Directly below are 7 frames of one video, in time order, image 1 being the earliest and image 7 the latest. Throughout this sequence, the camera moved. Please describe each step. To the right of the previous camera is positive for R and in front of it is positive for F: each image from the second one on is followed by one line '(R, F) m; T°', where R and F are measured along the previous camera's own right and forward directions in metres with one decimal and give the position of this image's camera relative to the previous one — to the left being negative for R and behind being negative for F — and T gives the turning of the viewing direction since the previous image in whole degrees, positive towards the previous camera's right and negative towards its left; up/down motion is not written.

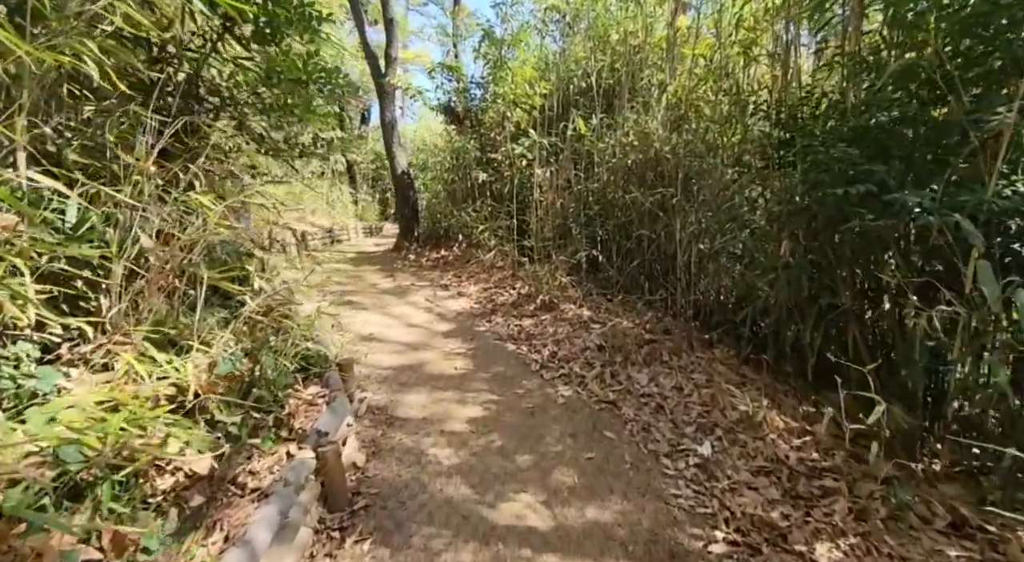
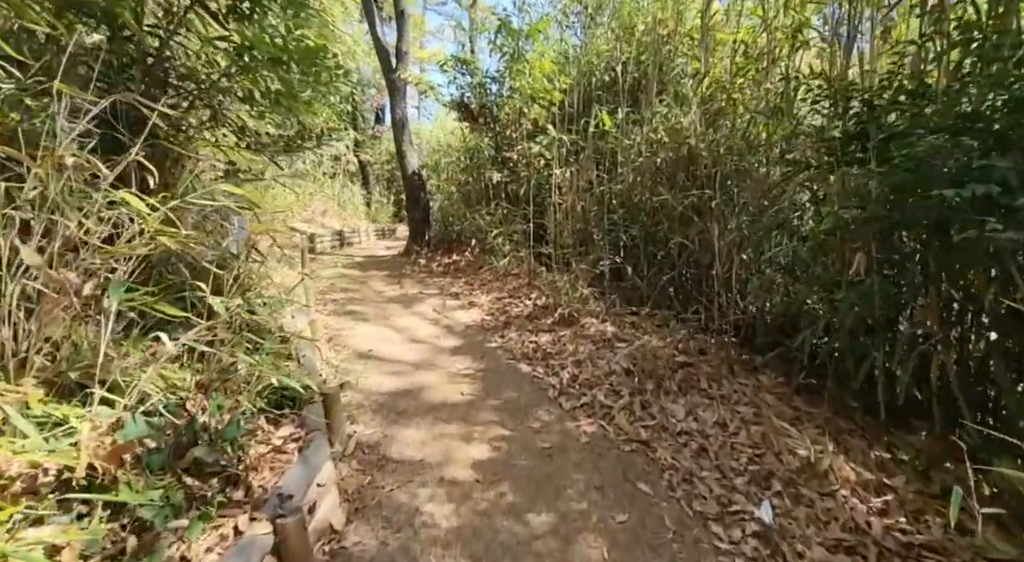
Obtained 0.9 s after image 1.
(0.0, +0.3) m; -2°
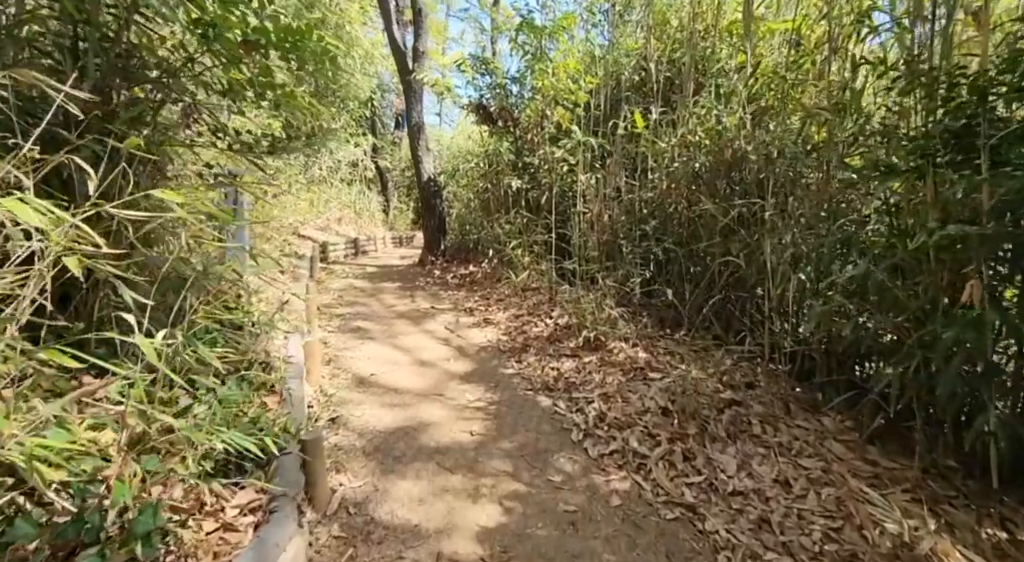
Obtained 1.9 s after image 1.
(0.0, +0.3) m; -2°
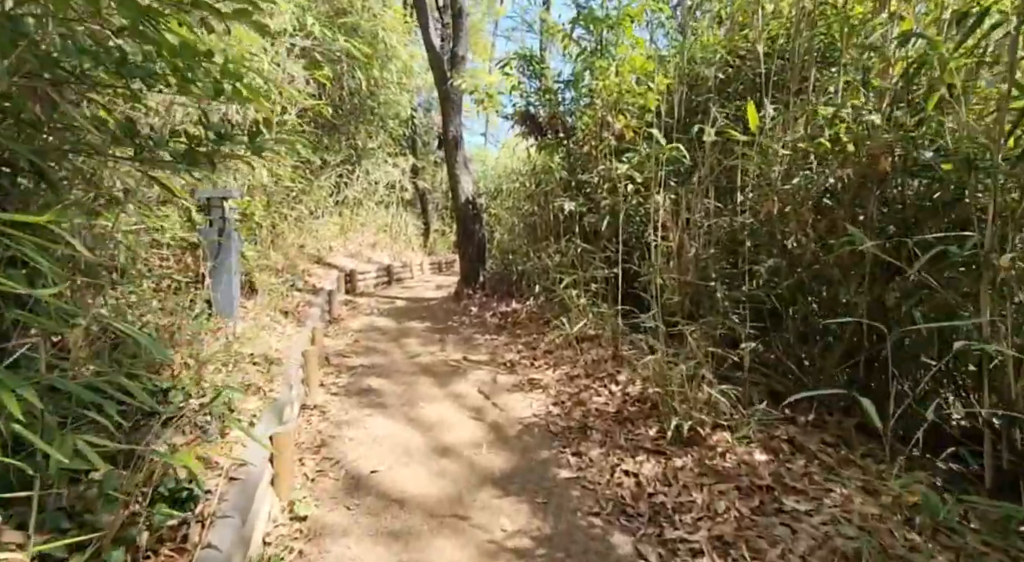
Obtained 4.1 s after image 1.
(0.0, +0.8) m; -5°
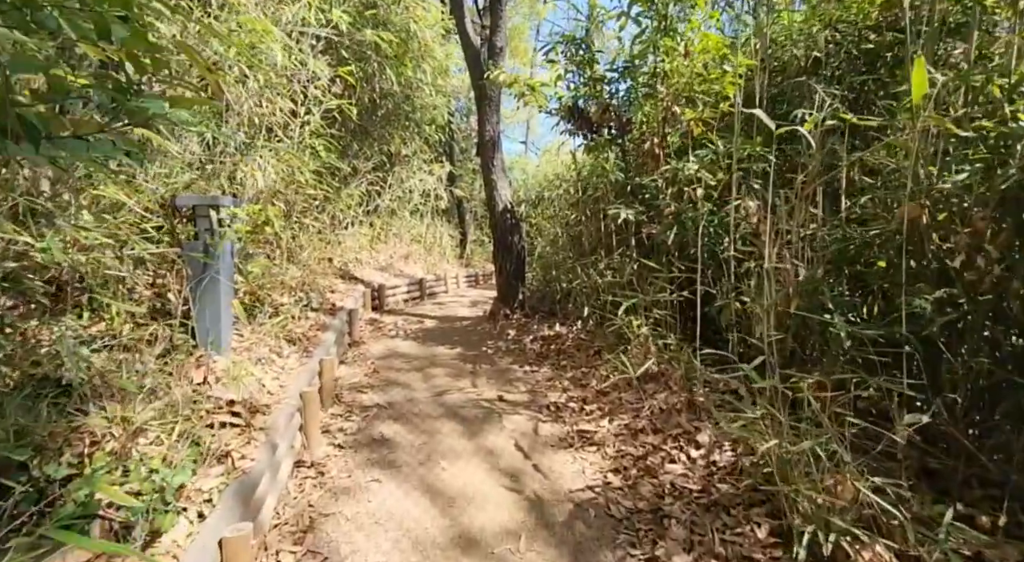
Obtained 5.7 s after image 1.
(0.0, +0.6) m; -4°
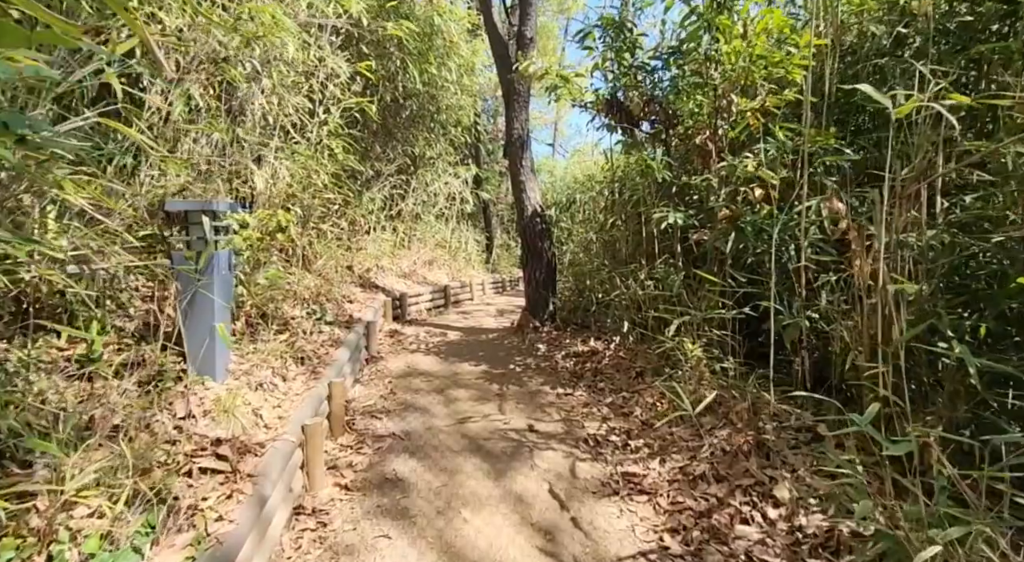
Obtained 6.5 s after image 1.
(0.0, +0.3) m; -3°
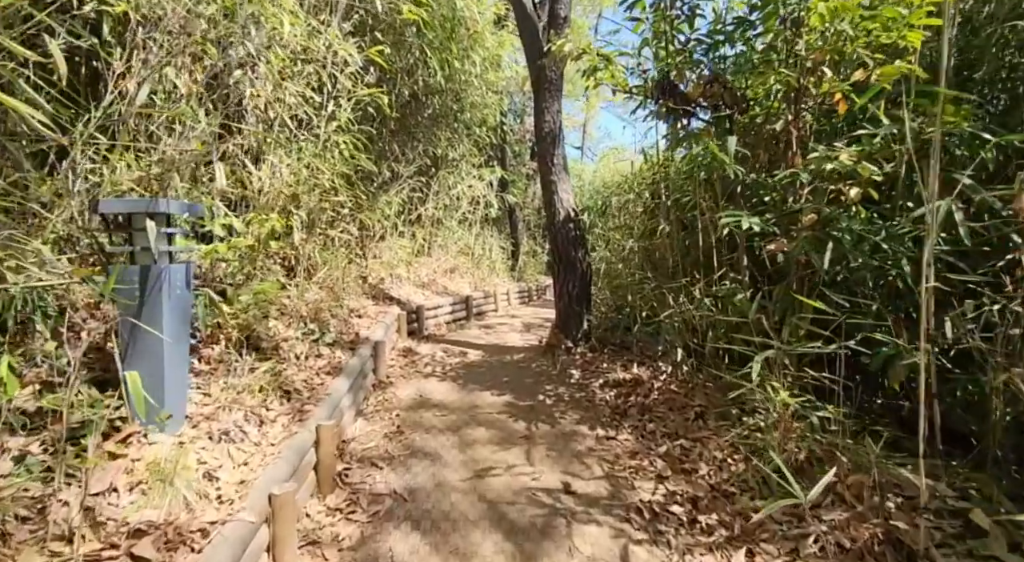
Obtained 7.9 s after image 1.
(0.0, +0.5) m; -3°
